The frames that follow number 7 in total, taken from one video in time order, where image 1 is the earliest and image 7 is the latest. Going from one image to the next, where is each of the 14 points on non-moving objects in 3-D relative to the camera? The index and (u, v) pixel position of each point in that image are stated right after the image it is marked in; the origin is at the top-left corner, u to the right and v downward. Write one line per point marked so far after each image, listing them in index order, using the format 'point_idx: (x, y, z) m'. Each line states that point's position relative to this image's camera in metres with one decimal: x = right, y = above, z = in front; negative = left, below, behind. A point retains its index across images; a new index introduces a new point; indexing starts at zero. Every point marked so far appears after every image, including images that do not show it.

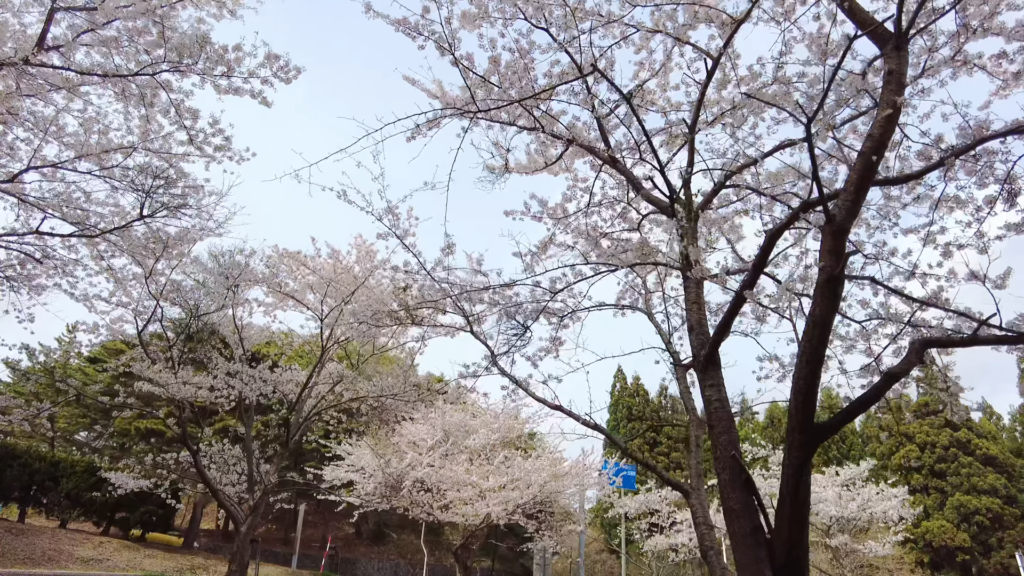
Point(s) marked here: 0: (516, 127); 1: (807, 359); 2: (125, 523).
0: (0.0, +1.0, +4.1) m
1: (+1.0, -0.2, +2.2) m
2: (-8.2, -5.0, +13.7) m
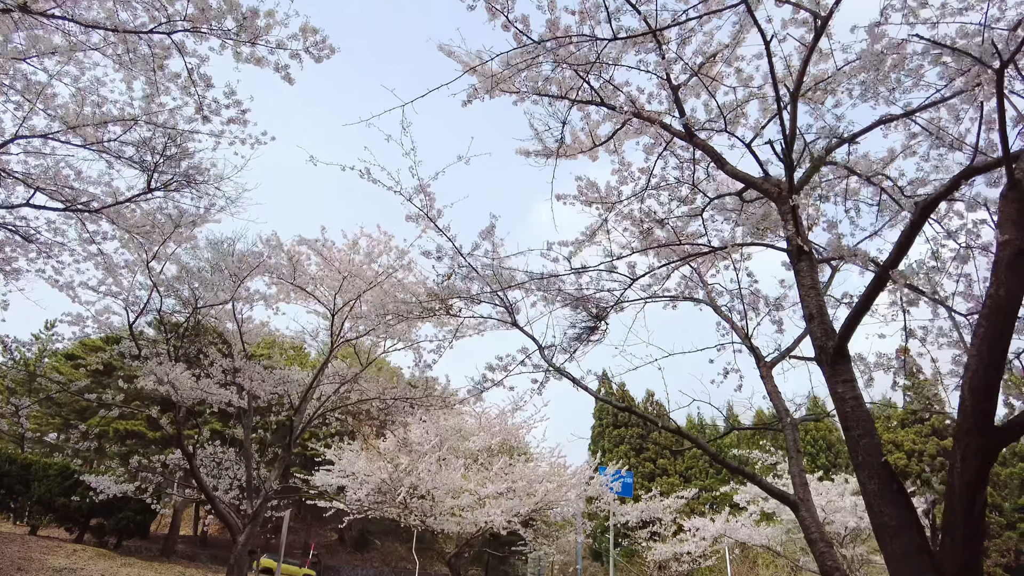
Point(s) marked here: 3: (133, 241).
0: (+0.3, +1.1, +3.7) m
1: (+1.3, -0.2, +1.8) m
2: (-8.3, -4.9, +13.1) m
3: (-3.1, +0.4, +5.4) m
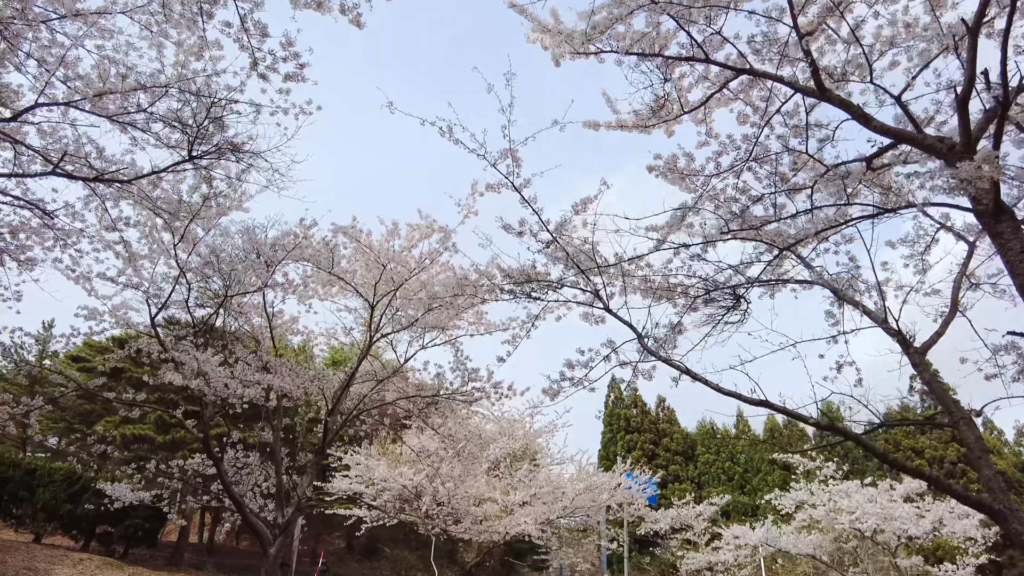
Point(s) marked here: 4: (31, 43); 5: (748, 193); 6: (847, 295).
0: (+0.8, +1.2, +3.3) m
1: (+1.8, -0.1, +1.4) m
2: (-7.9, -4.9, +12.6) m
3: (-2.7, +0.5, +5.0) m
4: (-3.1, +1.6, +4.2) m
5: (+1.3, +0.5, +3.6) m
6: (+2.0, 0.0, +3.9) m
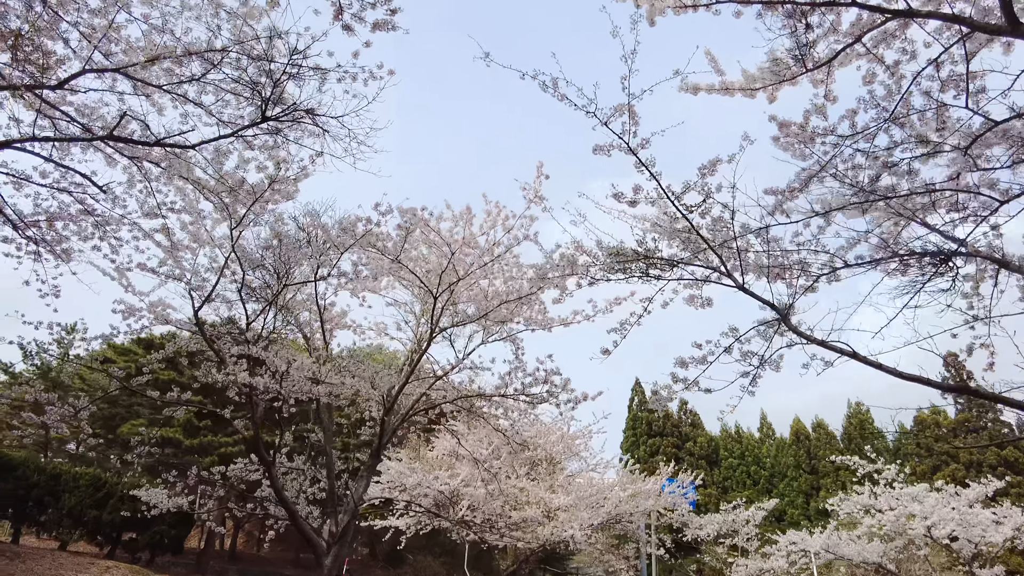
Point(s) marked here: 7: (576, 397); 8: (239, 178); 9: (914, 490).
0: (+1.3, +1.3, +2.9) m
1: (+2.3, +0.1, +1.0) m
2: (-7.2, -4.9, +12.3) m
3: (-2.2, +0.6, +4.6) m
4: (-2.6, +1.7, +3.9) m
5: (+1.8, +0.6, +3.2) m
6: (+2.5, +0.1, +3.5) m
7: (+0.8, -1.2, +7.2) m
8: (-2.0, +0.8, +4.6) m
9: (+5.1, -2.5, +8.1) m
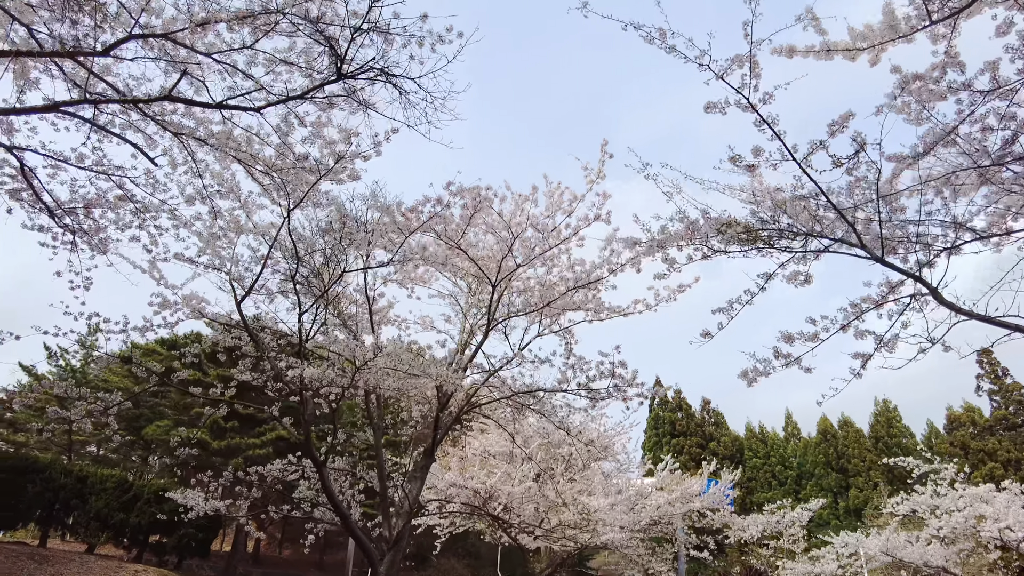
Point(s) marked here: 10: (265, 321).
0: (+1.7, +1.4, +2.5) m
1: (+2.6, +0.2, +0.6) m
2: (-6.6, -4.9, +12.1) m
3: (-1.7, +0.6, +4.3) m
4: (-2.2, +1.8, +3.6) m
5: (+2.2, +0.7, +2.9) m
6: (+2.9, +0.2, +3.1) m
7: (+1.3, -1.1, +6.9) m
8: (-1.5, +0.8, +4.3) m
9: (+5.6, -2.4, +7.7) m
10: (-2.1, -0.3, +5.4) m
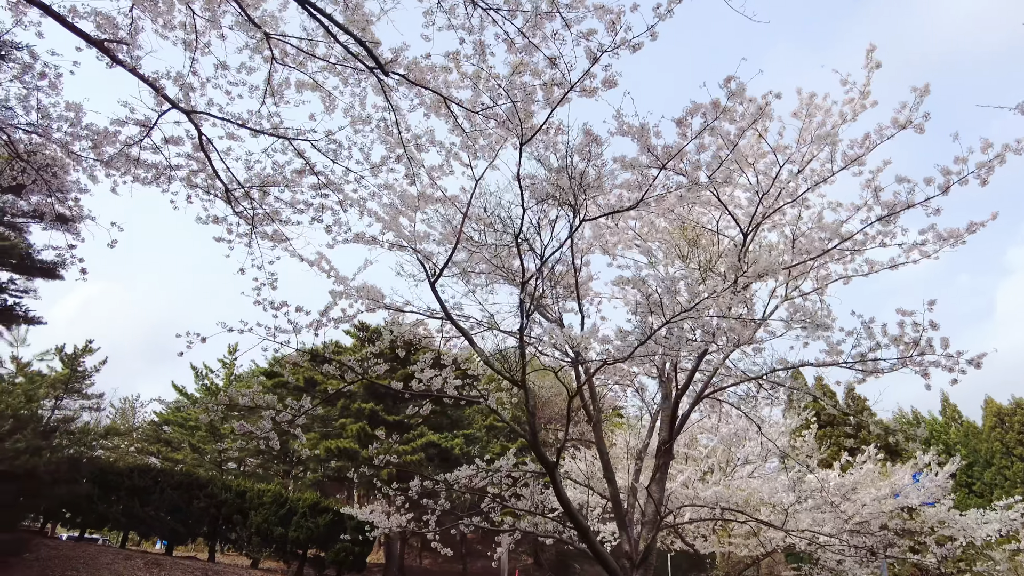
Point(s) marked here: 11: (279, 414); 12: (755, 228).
0: (+2.7, +1.8, +1.4) m
1: (+3.5, +0.7, -0.7) m
2: (-3.6, -5.0, +11.9) m
3: (-0.3, +0.8, +3.6) m
4: (-1.0, +1.9, +3.0) m
5: (+3.4, +1.2, +1.6) m
6: (+4.1, +0.7, +1.7) m
7: (+3.2, -0.7, +5.7) m
8: (-0.2, +1.0, +3.6) m
9: (+7.6, -1.7, +5.9) m
10: (-0.5, -0.1, +4.7) m
11: (-3.7, -2.0, +10.3) m
12: (+1.9, +0.5, +5.2) m
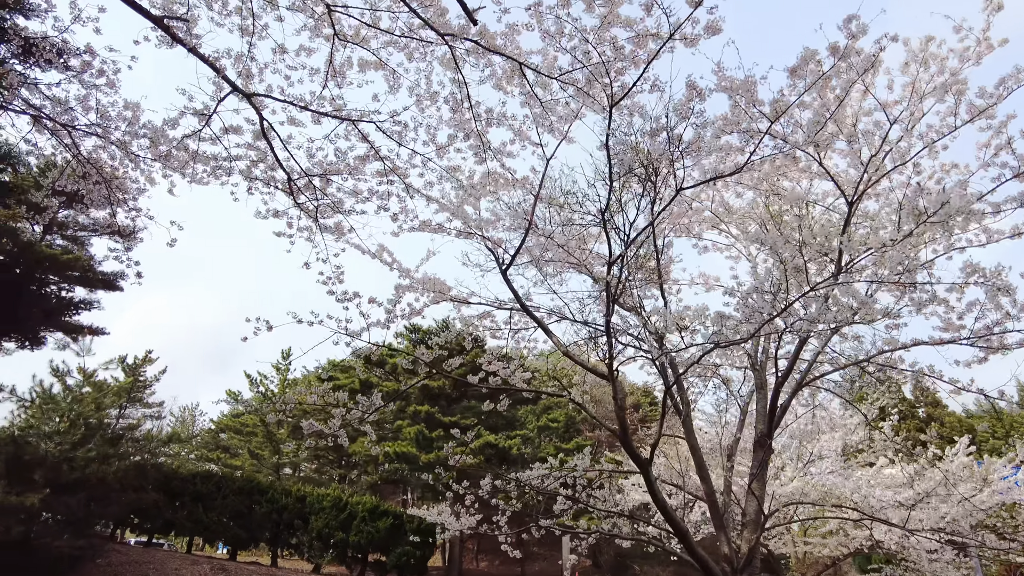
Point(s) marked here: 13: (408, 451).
0: (+2.9, +2.0, +0.9) m
1: (+3.6, +0.9, -1.2) m
2: (-2.4, -5.1, +11.8) m
3: (+0.1, +0.9, +3.4) m
4: (-0.7, +2.0, +2.8) m
5: (+3.6, +1.4, +1.1) m
6: (+4.4, +0.9, +1.2) m
7: (+3.7, -0.5, +5.2) m
8: (+0.2, +1.1, +3.3) m
9: (+8.2, -1.3, +5.1) m
10: (0.0, -0.1, +4.4) m
11: (-2.8, -2.0, +10.2) m
12: (+2.4, +0.6, +4.8) m
13: (-1.8, -2.8, +10.9) m
